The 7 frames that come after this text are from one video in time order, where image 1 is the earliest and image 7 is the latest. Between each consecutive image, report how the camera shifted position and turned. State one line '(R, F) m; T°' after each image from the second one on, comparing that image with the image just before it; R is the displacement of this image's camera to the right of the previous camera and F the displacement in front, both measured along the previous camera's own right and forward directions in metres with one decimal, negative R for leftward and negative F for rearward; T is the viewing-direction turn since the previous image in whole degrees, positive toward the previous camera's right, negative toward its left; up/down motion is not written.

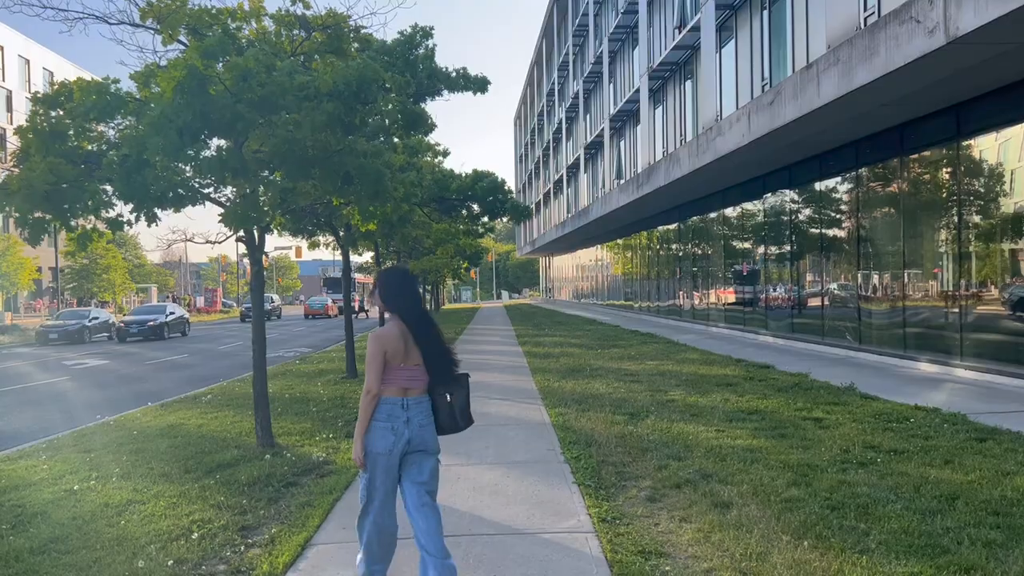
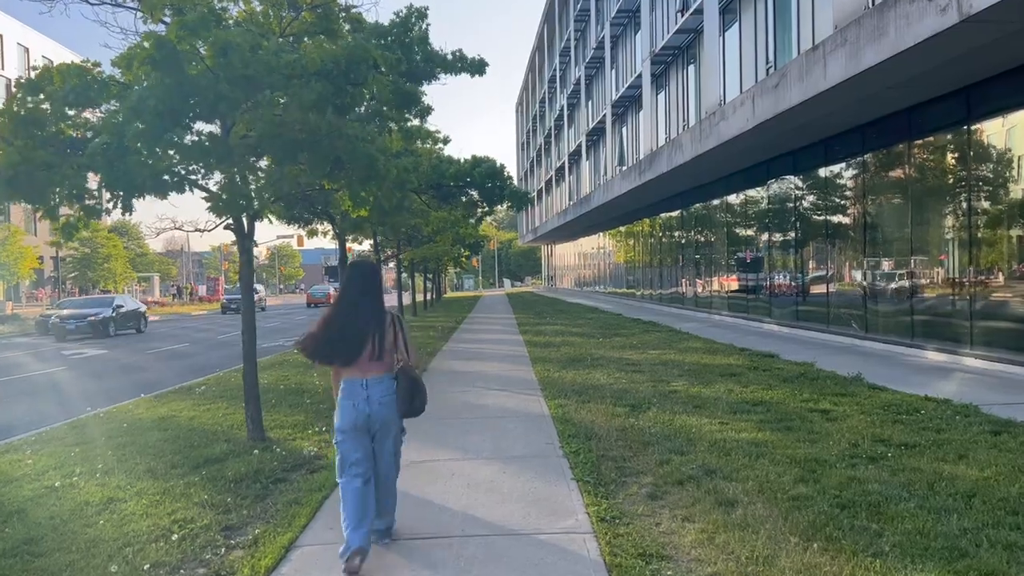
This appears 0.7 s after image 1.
(+0.1, +0.3) m; 0°
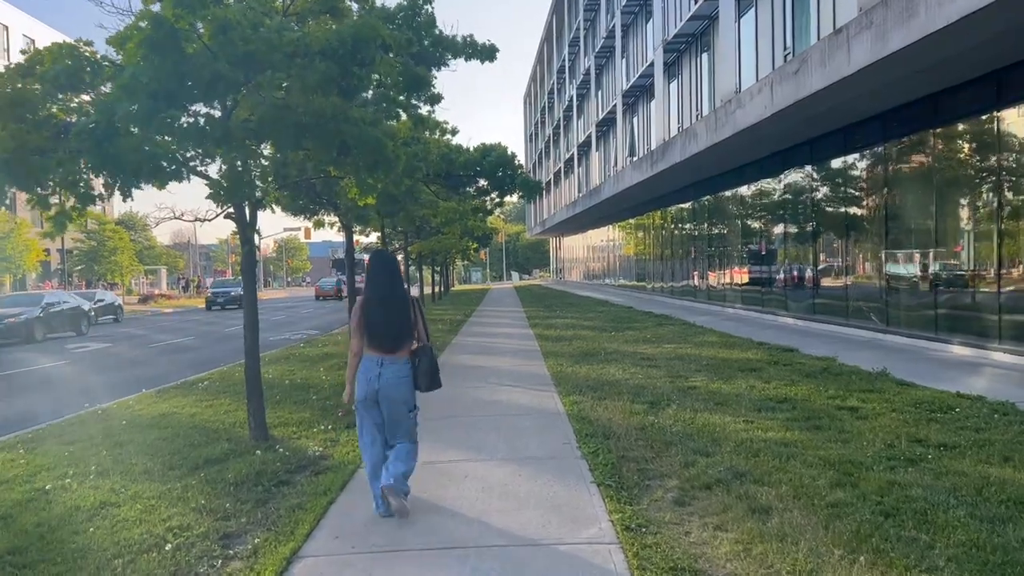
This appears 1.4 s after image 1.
(-0.1, +0.4) m; 0°
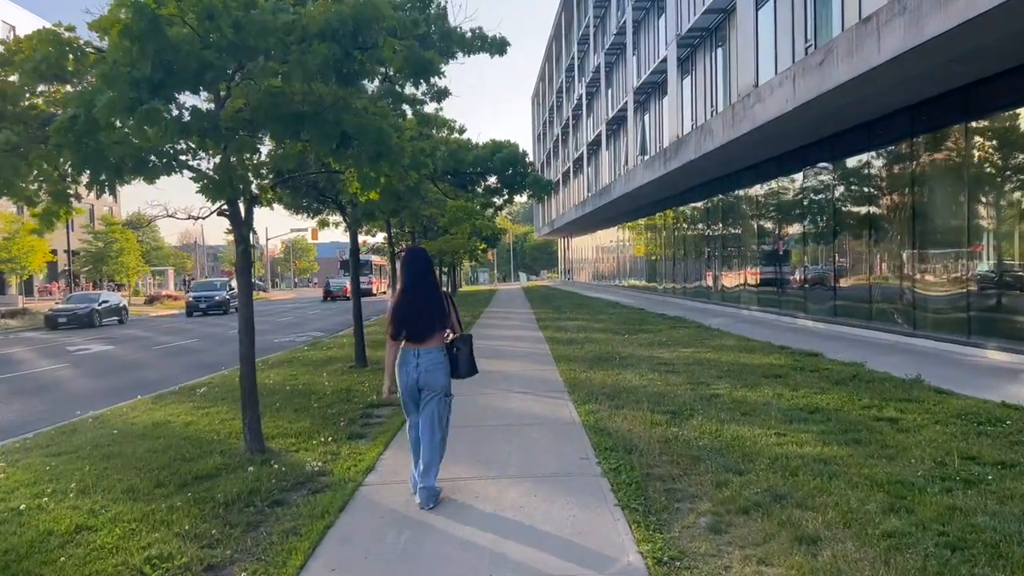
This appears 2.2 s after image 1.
(-0.1, +0.5) m; 0°
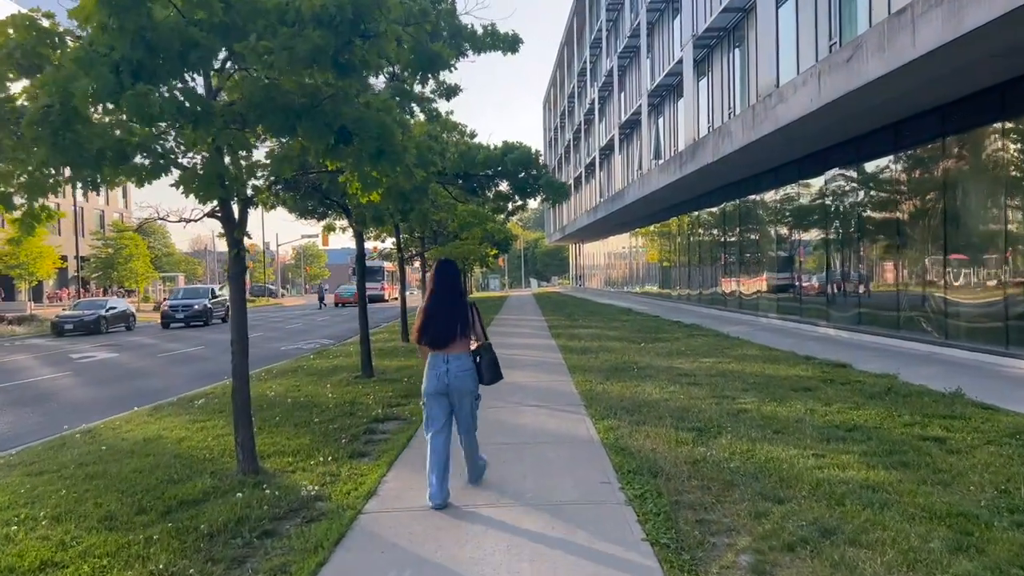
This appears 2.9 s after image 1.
(0.0, +0.6) m; -1°
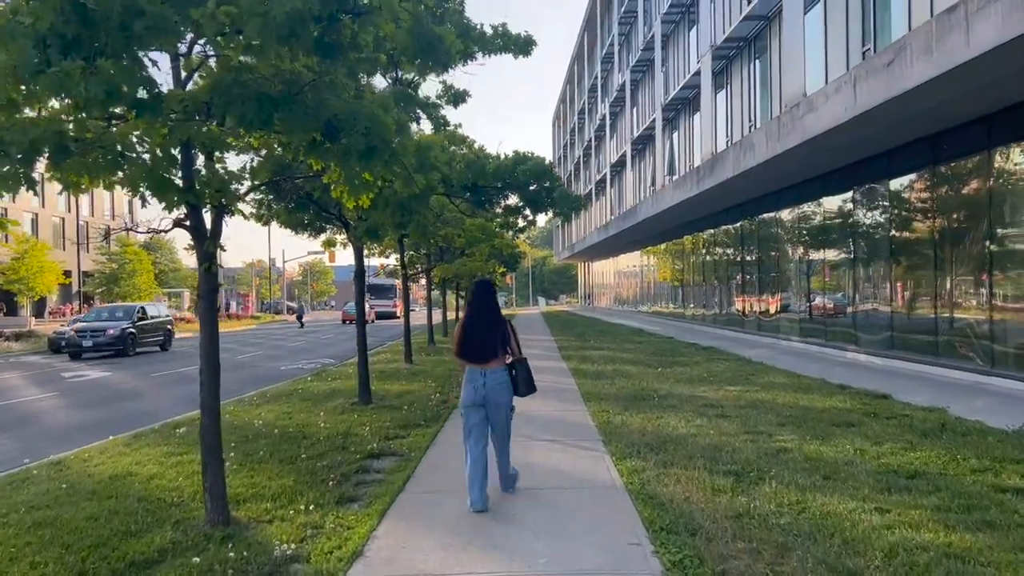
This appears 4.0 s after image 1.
(0.0, +0.9) m; 0°
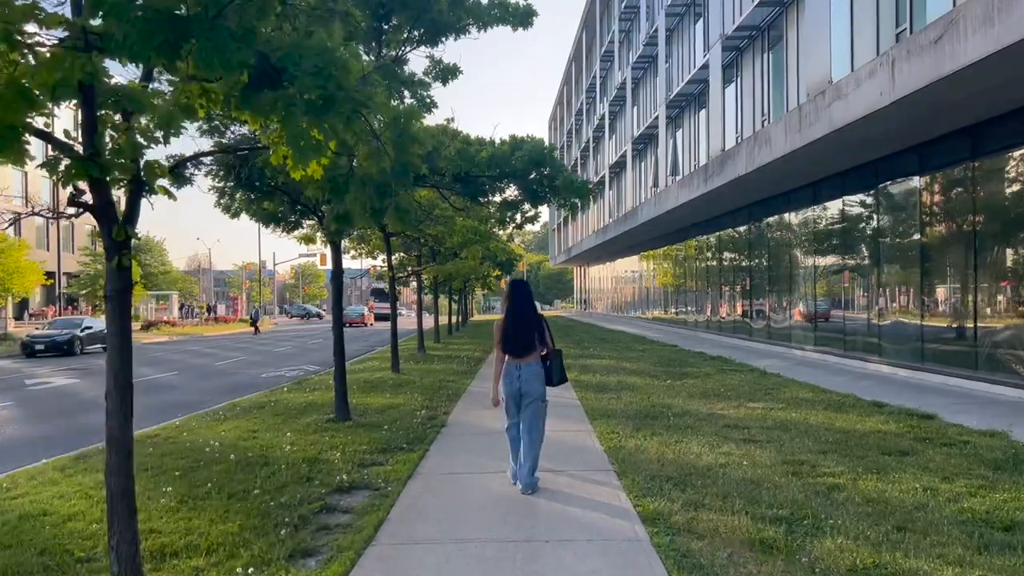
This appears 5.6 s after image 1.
(0.0, +1.3) m; 0°
